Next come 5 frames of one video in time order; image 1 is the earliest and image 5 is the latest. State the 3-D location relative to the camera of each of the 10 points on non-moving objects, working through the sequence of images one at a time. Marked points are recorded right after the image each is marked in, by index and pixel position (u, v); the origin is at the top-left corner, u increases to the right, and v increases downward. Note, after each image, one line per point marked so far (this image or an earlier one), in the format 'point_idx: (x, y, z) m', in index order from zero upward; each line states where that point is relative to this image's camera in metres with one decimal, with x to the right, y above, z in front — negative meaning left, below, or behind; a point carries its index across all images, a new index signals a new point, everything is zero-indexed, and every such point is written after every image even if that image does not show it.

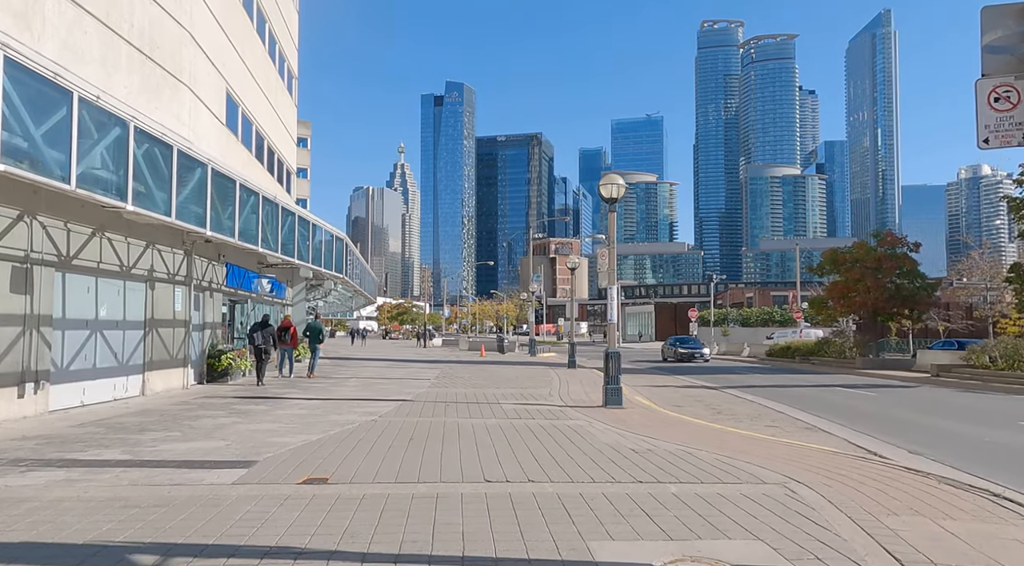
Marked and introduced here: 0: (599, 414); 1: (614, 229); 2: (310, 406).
0: (+1.7, -2.5, +12.9) m
1: (+2.2, +1.2, +14.4) m
2: (-3.8, -2.4, +12.9) m
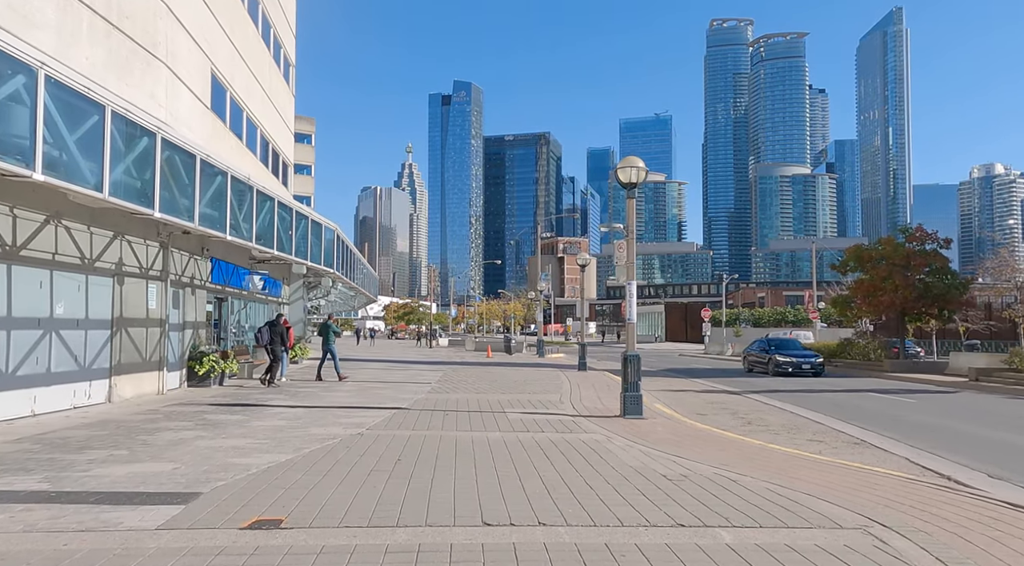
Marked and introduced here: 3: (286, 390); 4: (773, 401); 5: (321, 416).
0: (+1.8, -2.4, +11.4) m
1: (+2.3, +1.3, +12.9) m
2: (-3.7, -2.3, +11.4) m
3: (-5.3, -2.5, +15.9) m
4: (+6.8, -3.1, +17.6) m
5: (-3.2, -2.3, +11.5) m
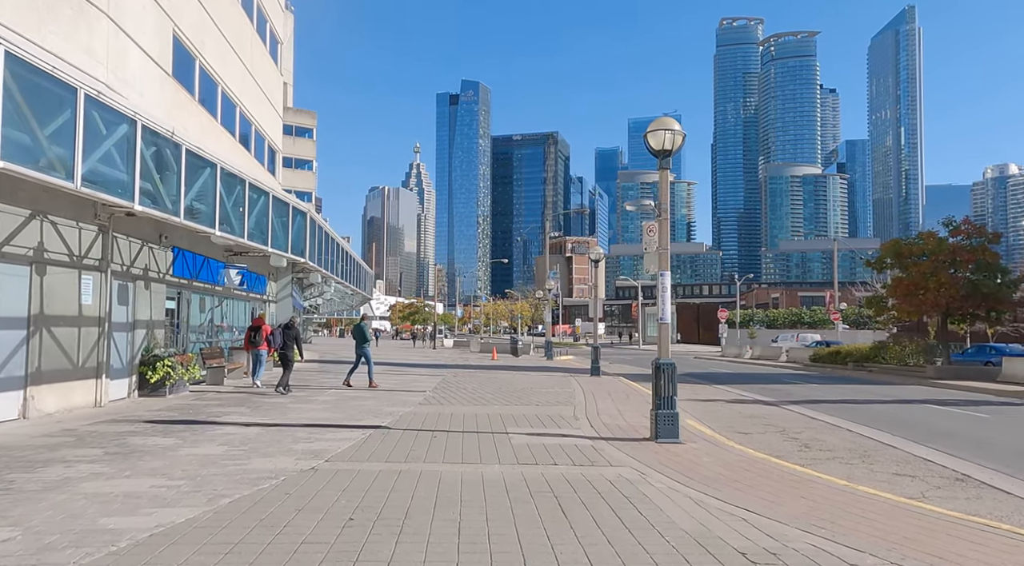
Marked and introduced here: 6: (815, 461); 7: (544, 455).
0: (+1.8, -2.3, +9.0) m
1: (+2.4, +1.4, +10.5) m
2: (-3.7, -2.1, +9.1) m
3: (-5.2, -2.4, +13.5) m
4: (+7.0, -3.0, +15.1) m
5: (-3.2, -2.1, +9.1) m
6: (+4.4, -2.6, +9.8) m
7: (+0.4, -2.2, +8.8) m
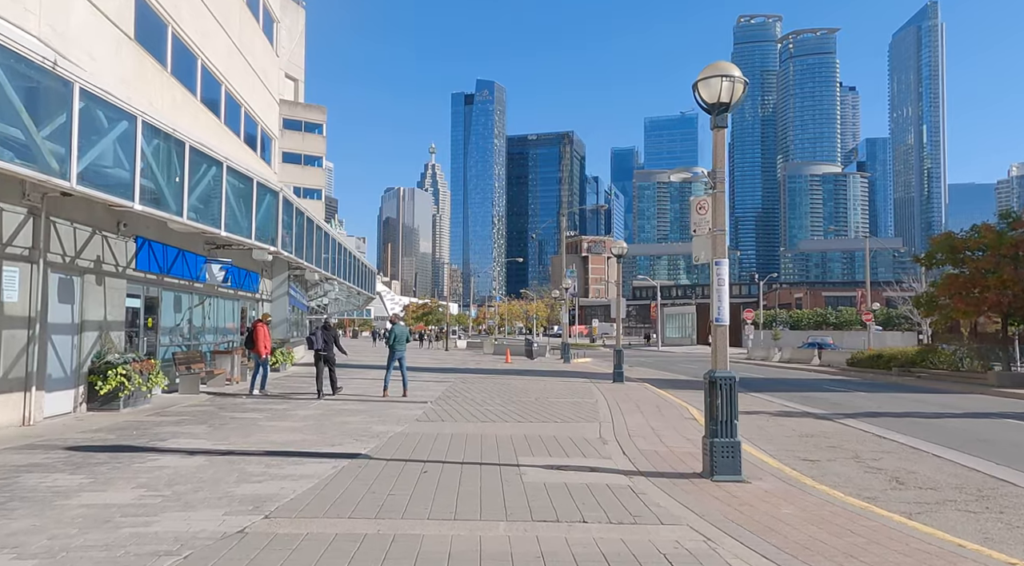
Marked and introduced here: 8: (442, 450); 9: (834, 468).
0: (+2.0, -2.2, +6.7) m
1: (+2.6, +1.5, +8.2) m
2: (-3.6, -2.0, +6.9) m
3: (-5.0, -2.3, +11.4) m
4: (+7.2, -2.9, +12.7) m
5: (-3.0, -2.0, +7.0) m
6: (+4.5, -2.5, +7.5) m
7: (+0.5, -2.1, +6.5) m
8: (-0.9, -2.3, +9.2) m
9: (+4.6, -2.6, +9.6) m
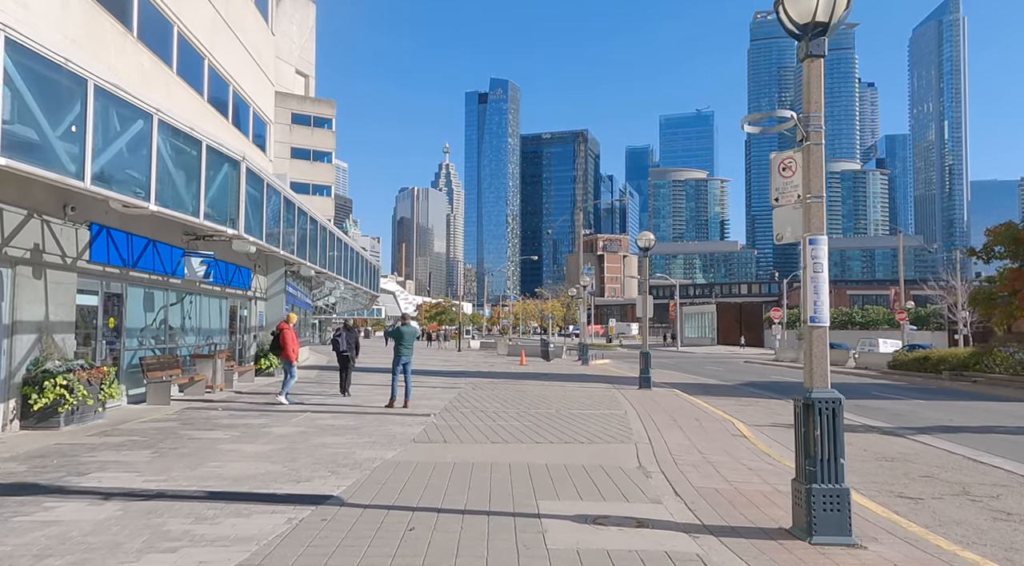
0: (+2.1, -2.0, +4.6) m
1: (+2.7, +1.6, +6.0) m
2: (-3.4, -1.9, +4.9) m
3: (-4.8, -2.2, +9.4) m
4: (+7.5, -2.7, +10.5) m
5: (-2.9, -1.9, +4.9) m
6: (+4.7, -2.3, +5.2) m
7: (+0.6, -2.0, +4.4) m
8: (-0.7, -2.1, +7.1) m
9: (+4.8, -2.5, +7.4) m
